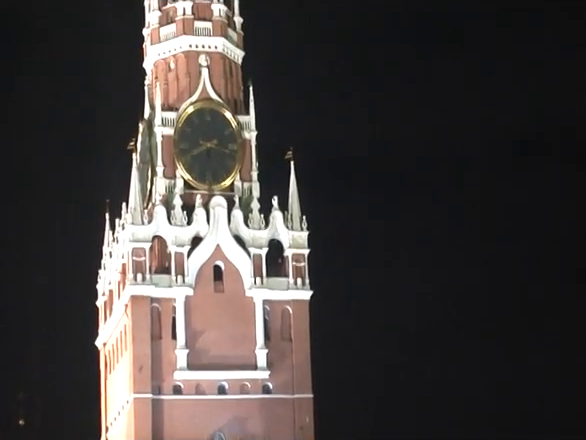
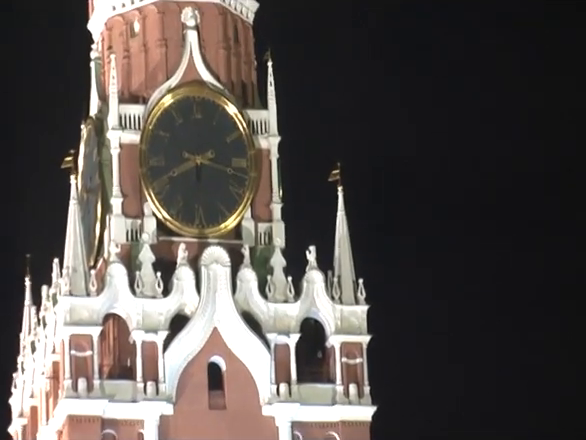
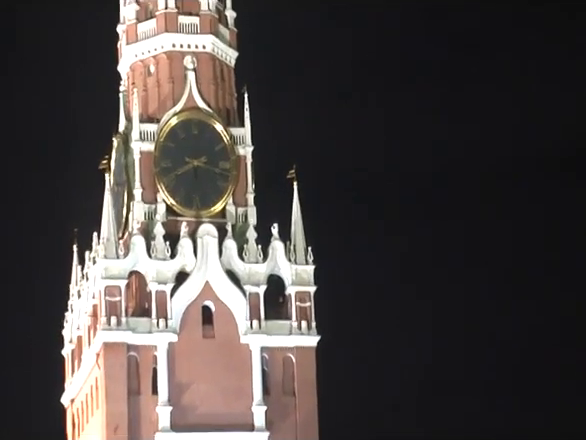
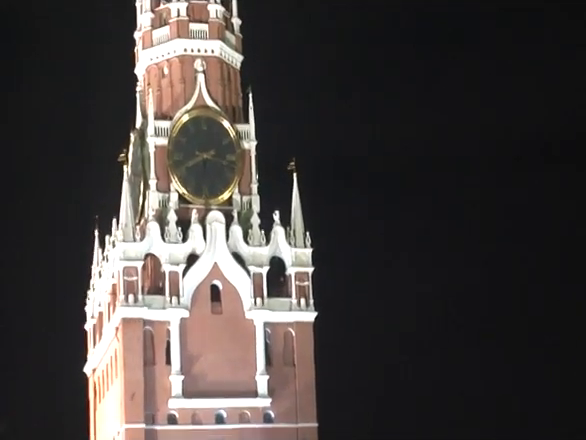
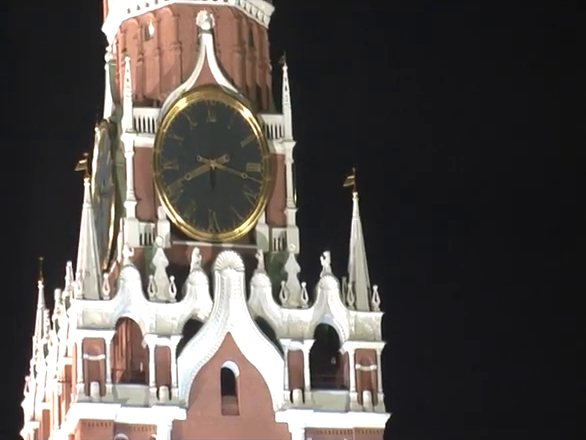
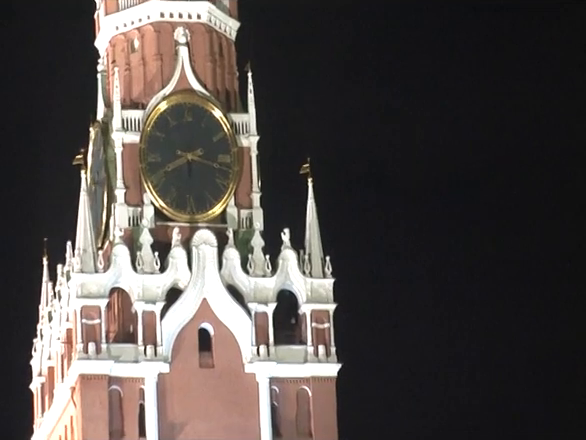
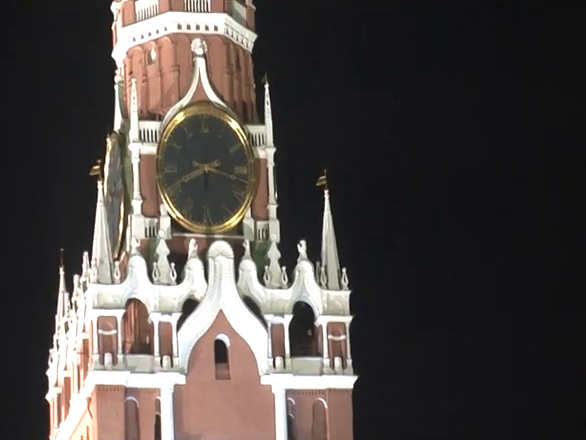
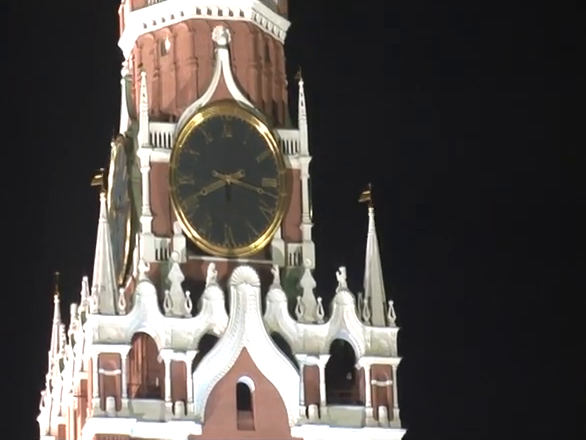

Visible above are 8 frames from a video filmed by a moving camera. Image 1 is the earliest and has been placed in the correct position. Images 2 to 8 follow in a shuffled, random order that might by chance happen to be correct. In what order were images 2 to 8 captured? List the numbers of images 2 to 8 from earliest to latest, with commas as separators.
4, 3, 6, 7, 2, 5, 8
